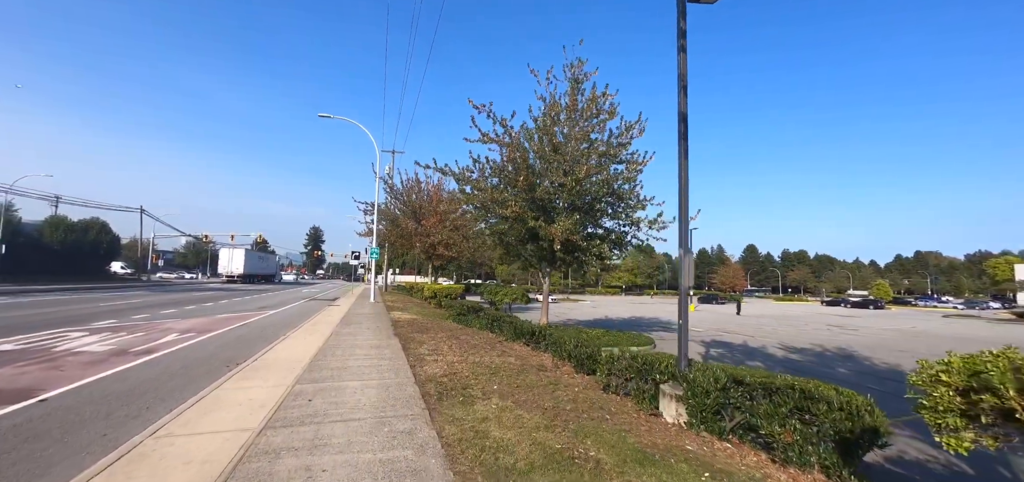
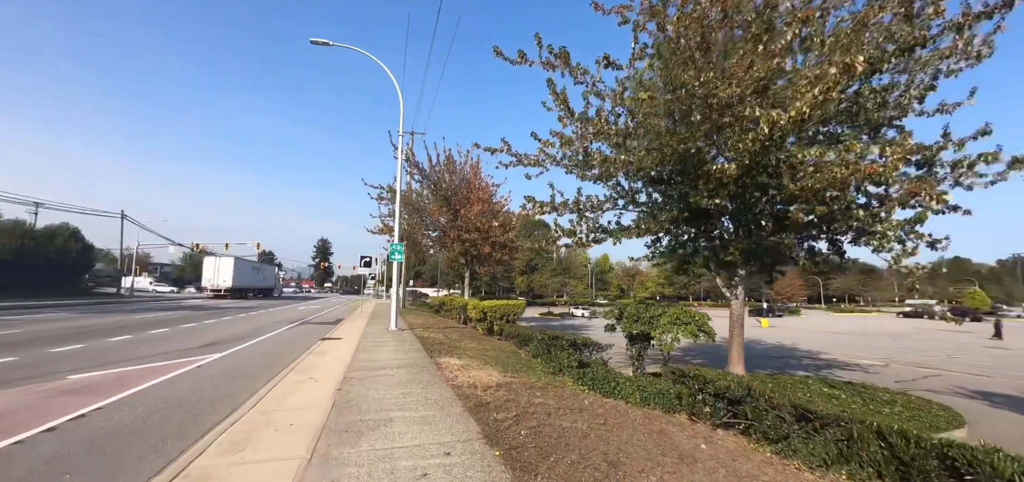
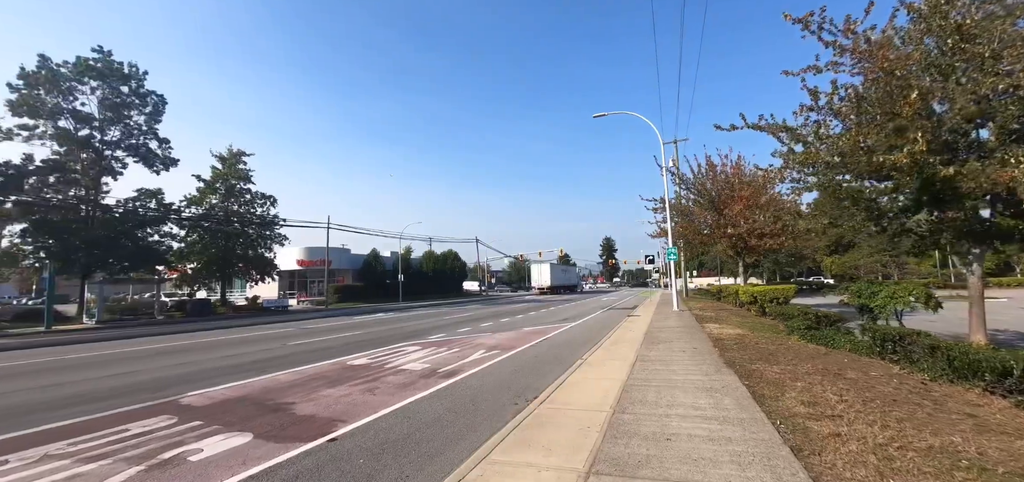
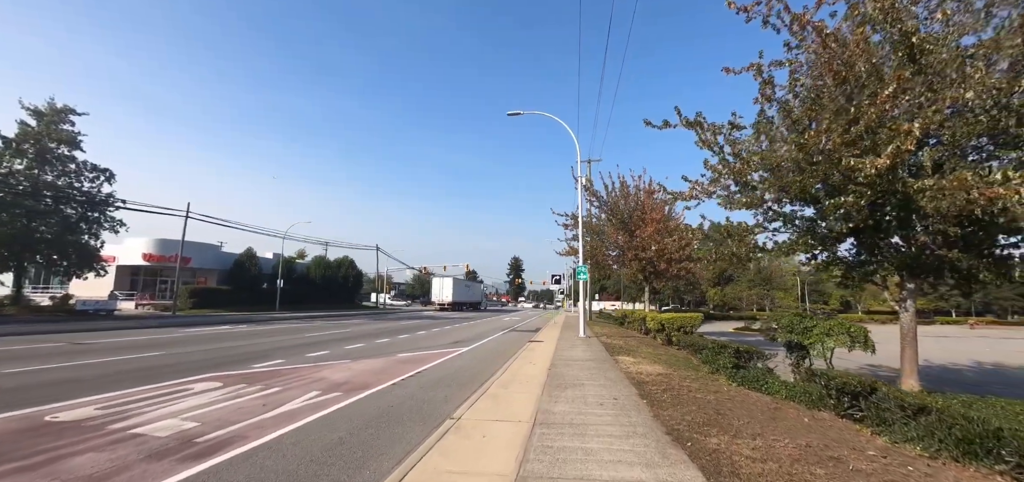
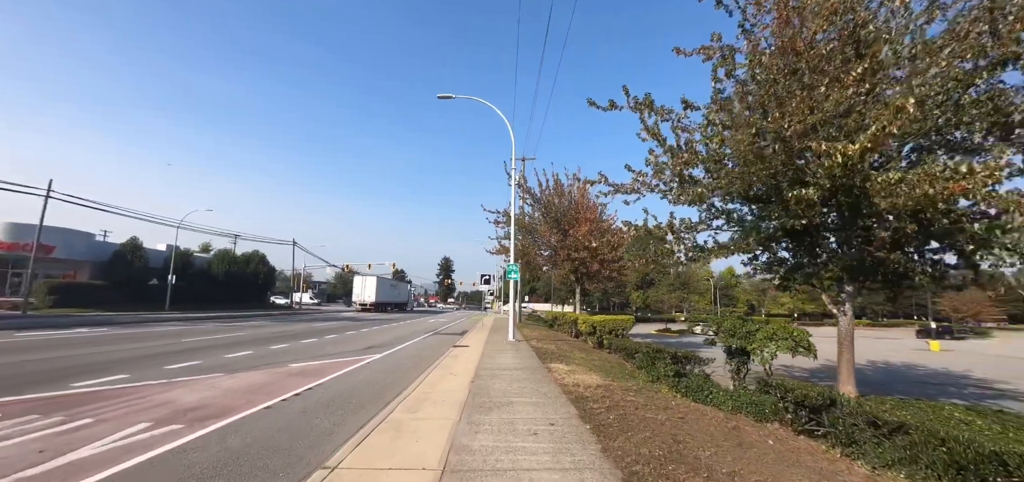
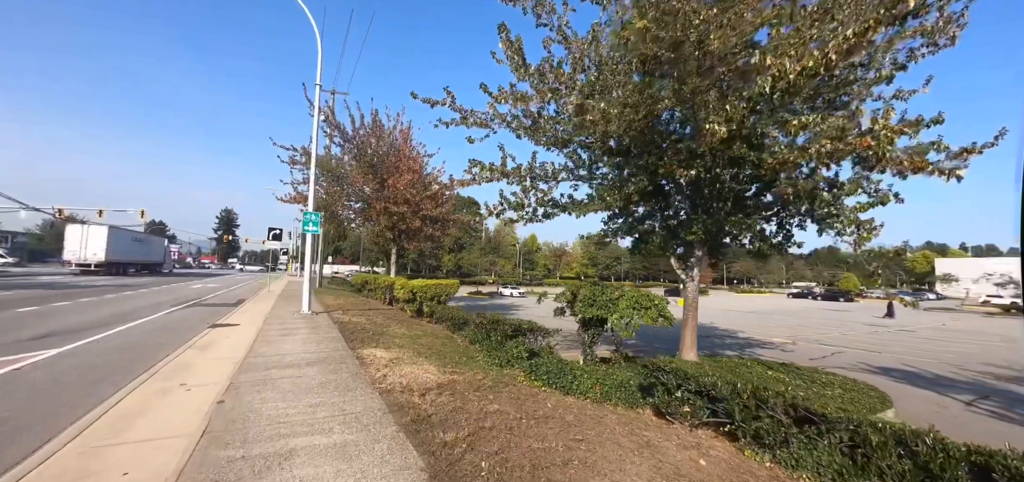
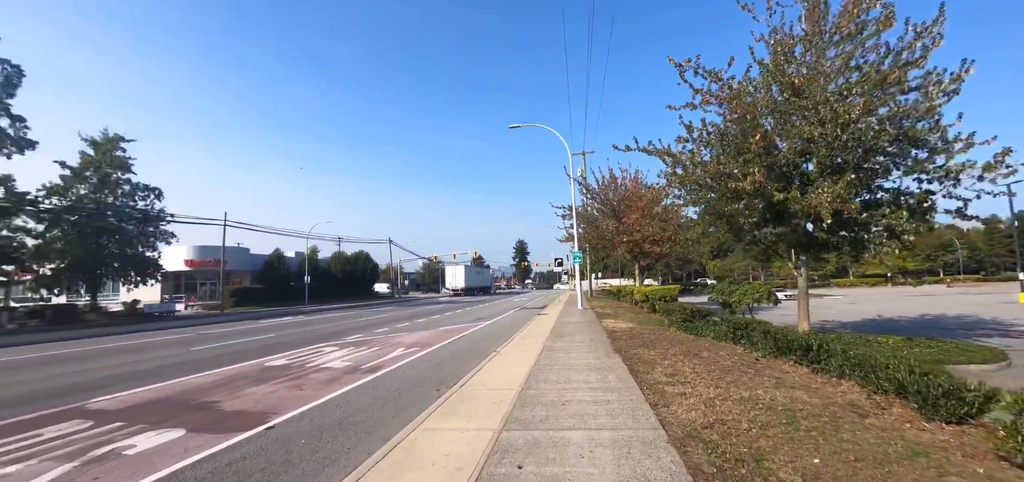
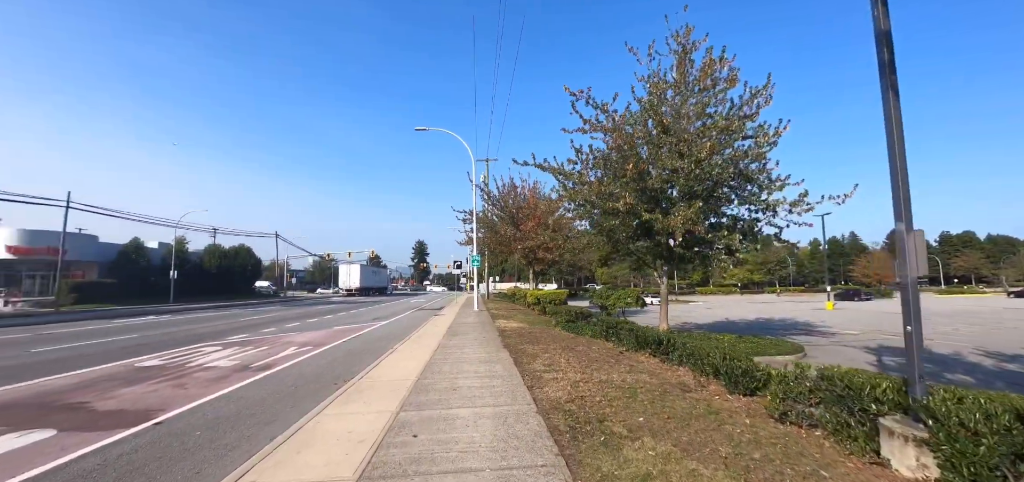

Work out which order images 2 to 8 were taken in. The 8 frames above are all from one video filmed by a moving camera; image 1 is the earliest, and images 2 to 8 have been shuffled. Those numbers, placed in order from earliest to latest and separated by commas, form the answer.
8, 7, 3, 4, 5, 2, 6
